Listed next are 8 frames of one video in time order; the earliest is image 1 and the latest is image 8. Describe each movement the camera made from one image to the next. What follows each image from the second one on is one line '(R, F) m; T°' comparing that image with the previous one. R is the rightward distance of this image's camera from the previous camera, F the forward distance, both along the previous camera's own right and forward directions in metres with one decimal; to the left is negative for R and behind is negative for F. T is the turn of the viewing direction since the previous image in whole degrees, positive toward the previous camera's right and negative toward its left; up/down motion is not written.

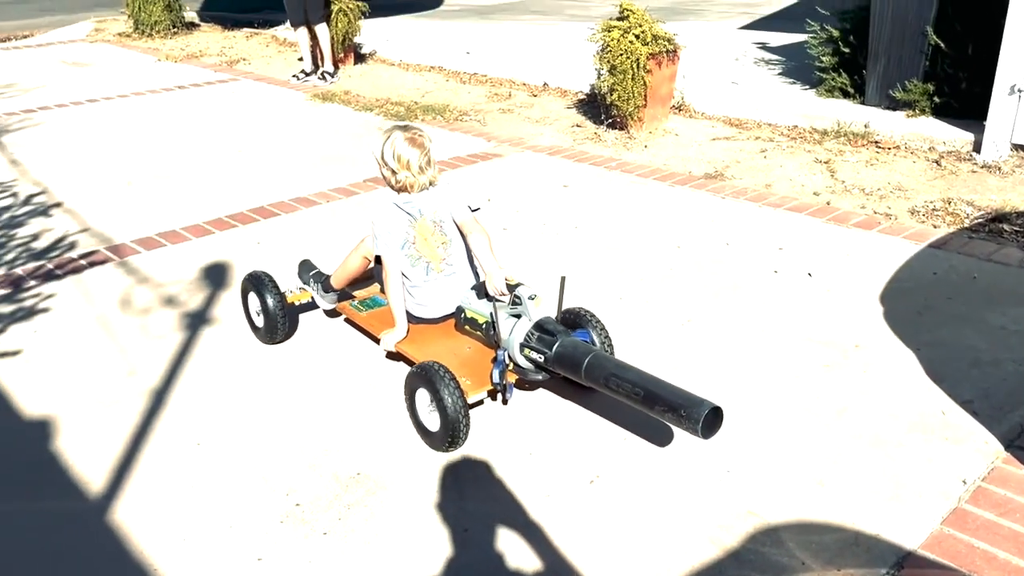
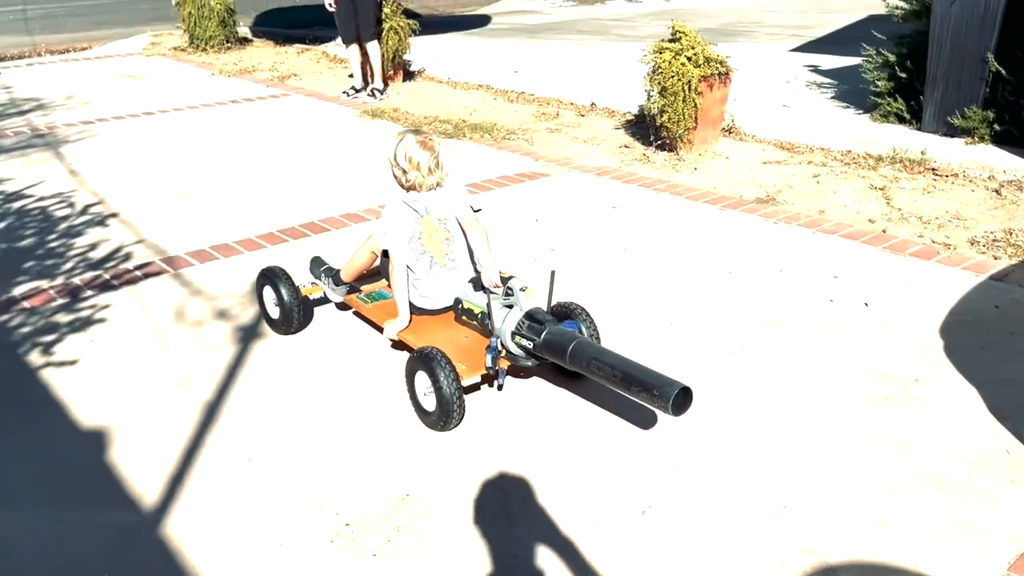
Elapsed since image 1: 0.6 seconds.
(-0.1, 0.0) m; -2°
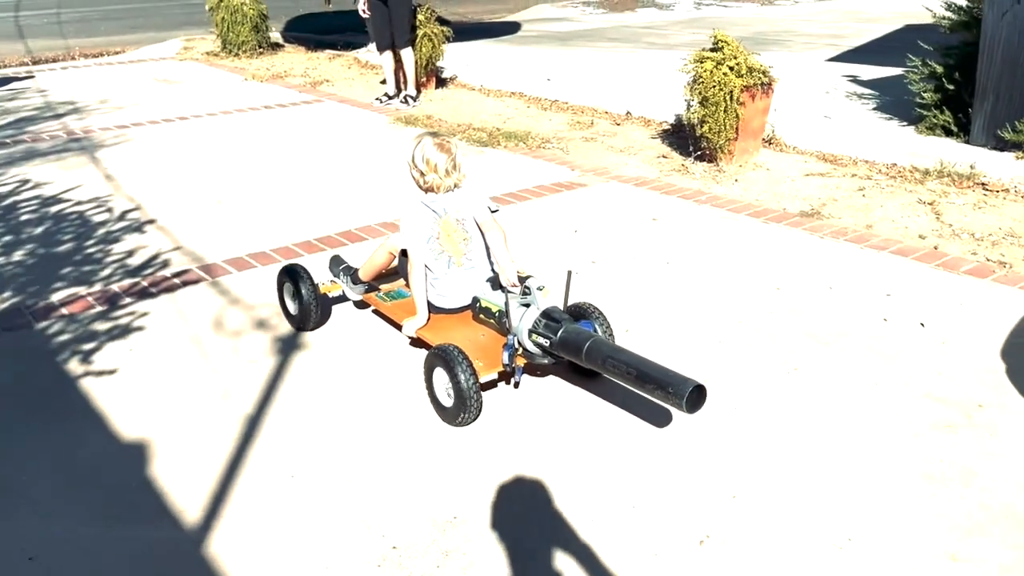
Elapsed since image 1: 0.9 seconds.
(-0.1, +0.1) m; -1°
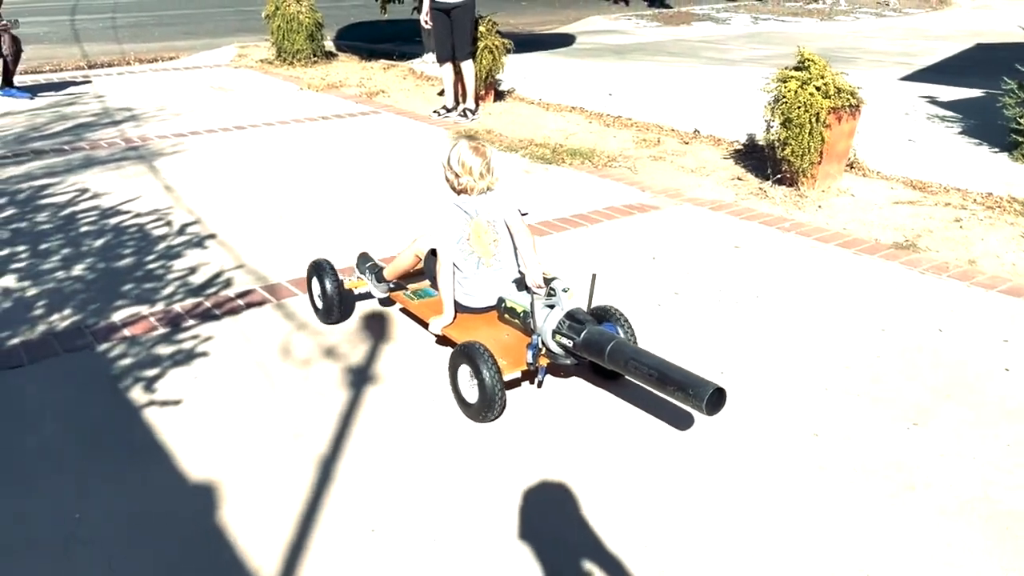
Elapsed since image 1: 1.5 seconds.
(-0.2, +0.2) m; -2°
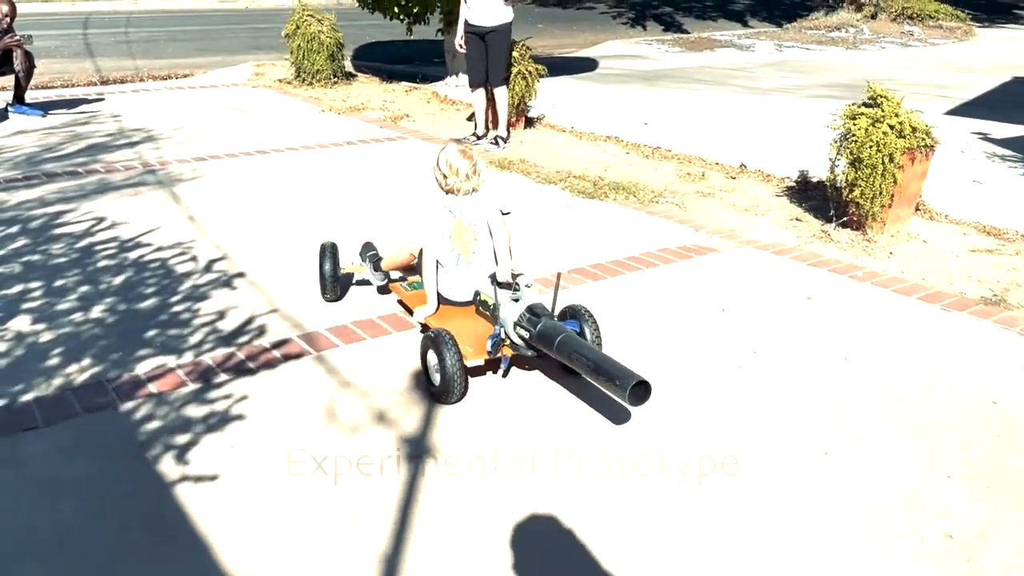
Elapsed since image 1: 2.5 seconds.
(-0.3, +0.4) m; 0°
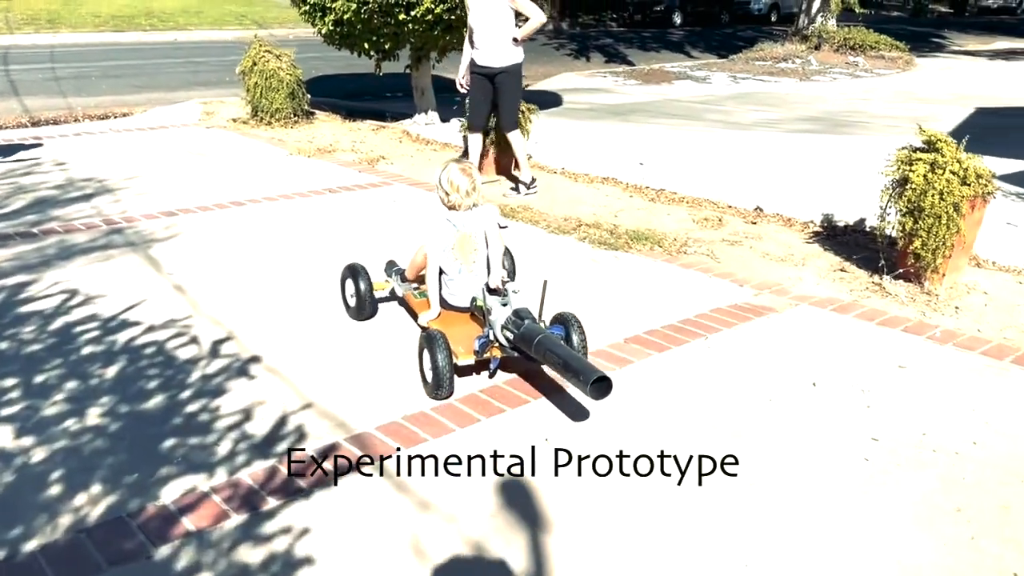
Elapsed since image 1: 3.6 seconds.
(-0.6, +0.5) m; +5°
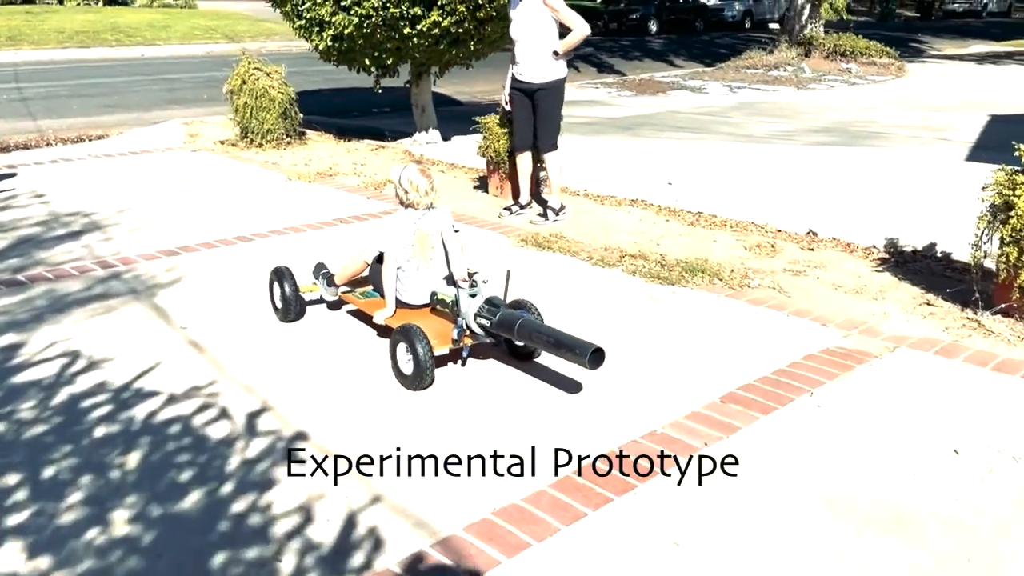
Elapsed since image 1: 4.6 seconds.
(-0.5, +0.6) m; +2°
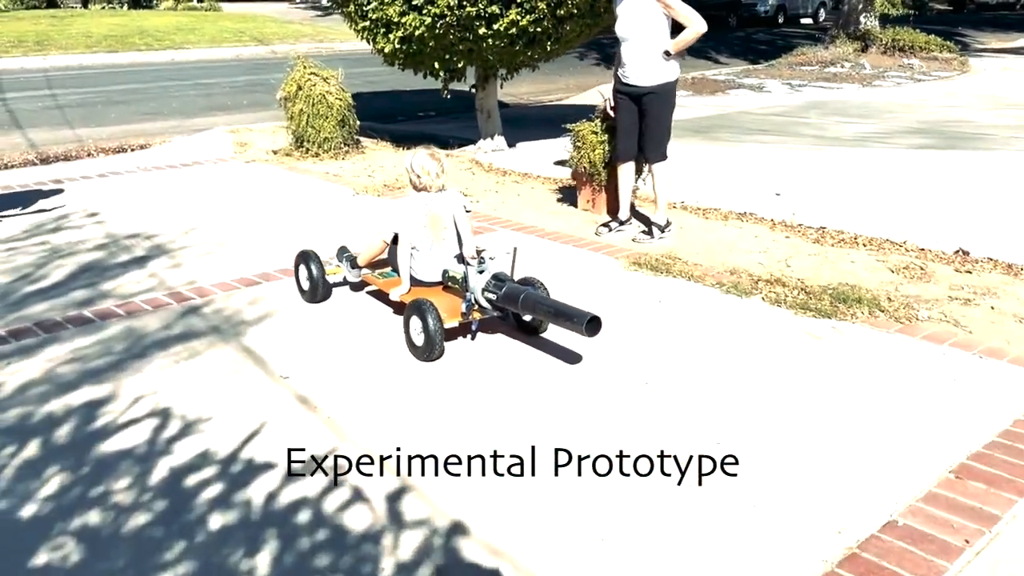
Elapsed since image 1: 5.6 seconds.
(-0.6, +0.6) m; -1°
